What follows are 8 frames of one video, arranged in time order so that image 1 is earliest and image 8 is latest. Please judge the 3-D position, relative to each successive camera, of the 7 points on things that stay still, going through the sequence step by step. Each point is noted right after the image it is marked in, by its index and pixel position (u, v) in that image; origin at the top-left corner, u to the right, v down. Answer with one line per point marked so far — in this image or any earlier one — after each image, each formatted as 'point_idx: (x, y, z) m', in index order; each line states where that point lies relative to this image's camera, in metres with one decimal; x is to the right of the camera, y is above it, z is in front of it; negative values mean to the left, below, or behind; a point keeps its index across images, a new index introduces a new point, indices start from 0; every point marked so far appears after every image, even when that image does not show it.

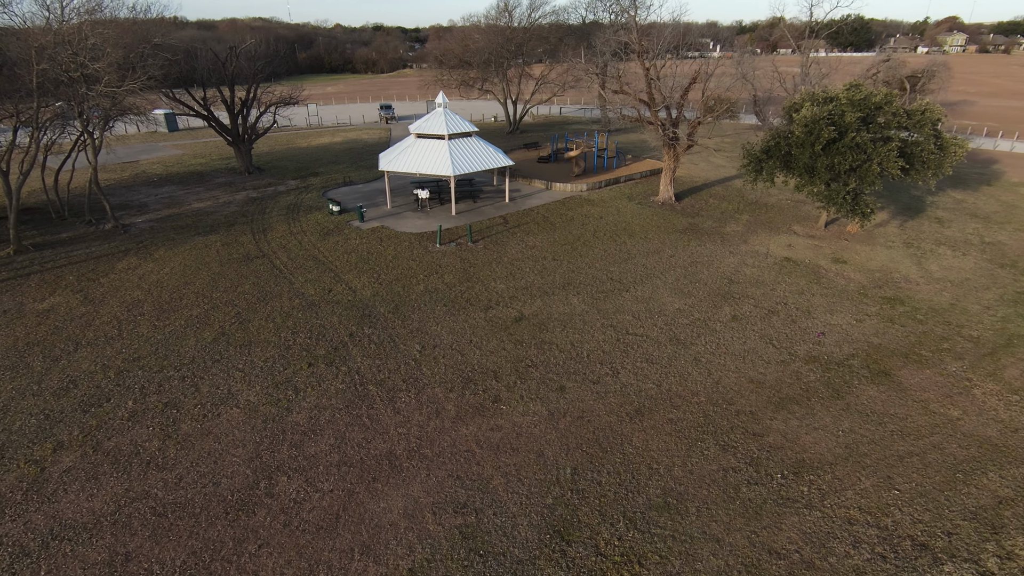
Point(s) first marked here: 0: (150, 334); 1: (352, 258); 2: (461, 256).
0: (-9.2, -1.2, +14.7) m
1: (-5.2, +1.0, +18.7) m
2: (-1.6, +1.0, +18.7) m
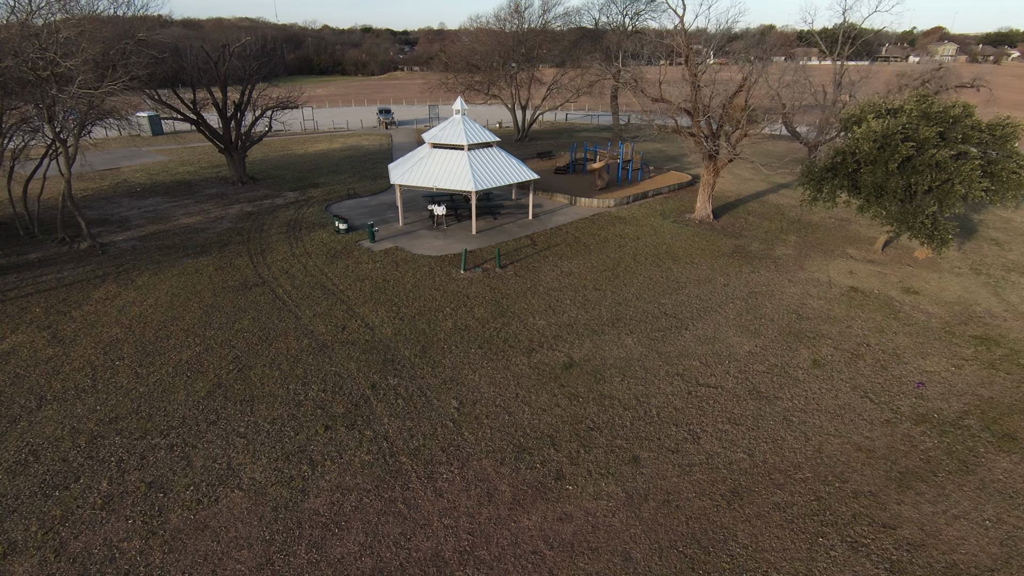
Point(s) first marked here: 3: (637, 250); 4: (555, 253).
0: (-8.1, -2.0, +12.2) m
1: (-4.1, 0.0, +16.4) m
2: (-0.6, 0.0, +16.5) m
3: (+4.1, +1.3, +19.2) m
4: (+1.4, +1.1, +18.6) m
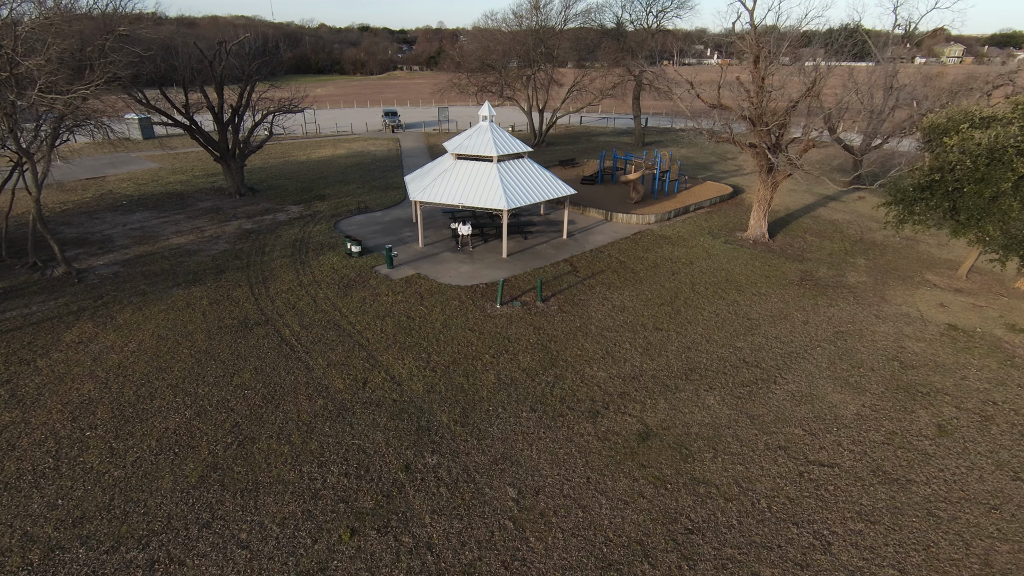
0: (-6.9, -3.0, +9.7) m
1: (-3.0, -0.9, +13.9) m
2: (+0.6, -0.9, +14.0) m
3: (+5.3, +0.3, +16.8) m
4: (+2.5, +0.1, +16.2) m
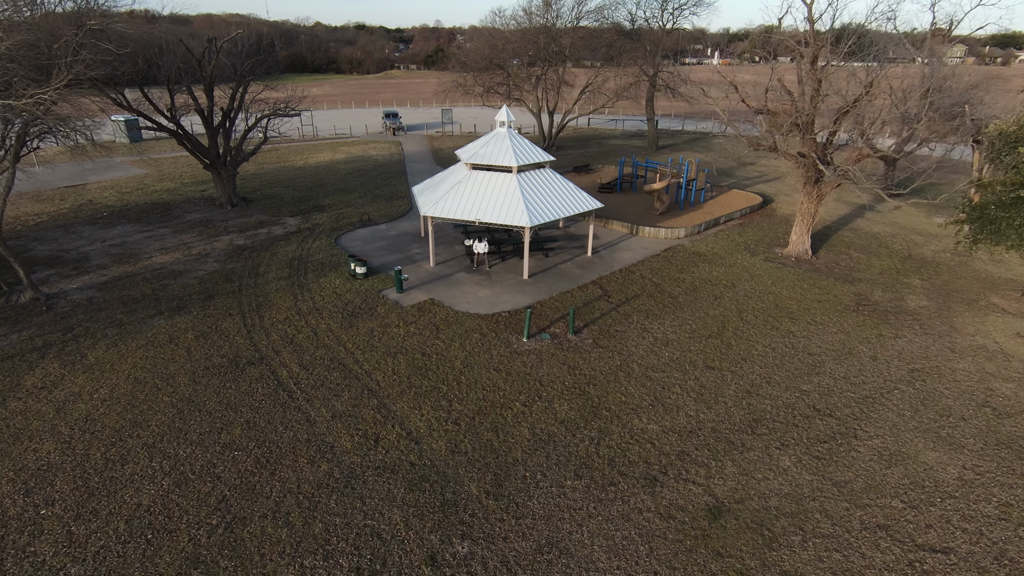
0: (-6.2, -3.7, +7.9) m
1: (-2.3, -1.6, +12.1) m
2: (+1.2, -1.6, +12.2) m
3: (+5.9, -0.4, +15.1) m
4: (+3.2, -0.6, +14.4) m
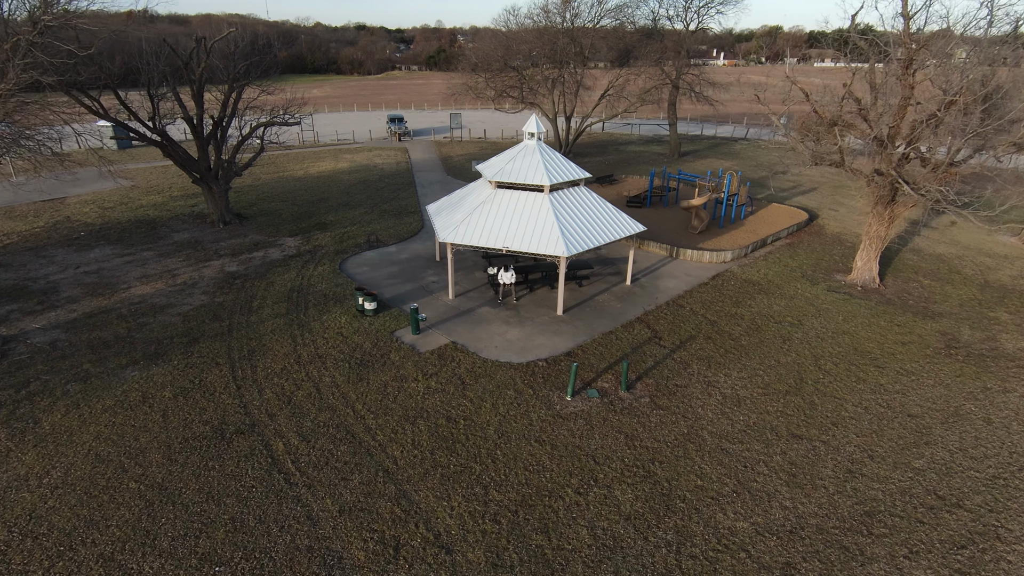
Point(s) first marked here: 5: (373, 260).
0: (-5.4, -4.6, +5.7) m
1: (-1.5, -2.5, +9.9) m
2: (+2.0, -2.5, +10.1) m
3: (+6.7, -1.3, +12.9) m
4: (+3.9, -1.5, +12.3) m
5: (-4.1, +0.8, +17.1) m
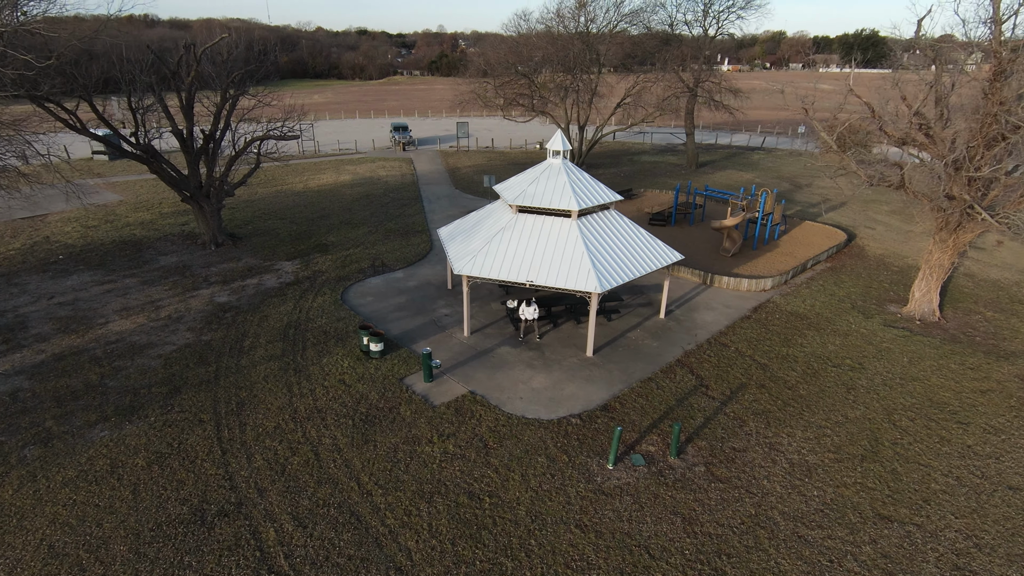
0: (-4.9, -5.4, +4.1) m
1: (-1.0, -3.3, +8.3) m
2: (+2.5, -3.3, +8.5) m
3: (+7.2, -2.1, +11.3) m
4: (+4.5, -2.3, +10.7) m
5: (-3.6, 0.0, +15.5) m
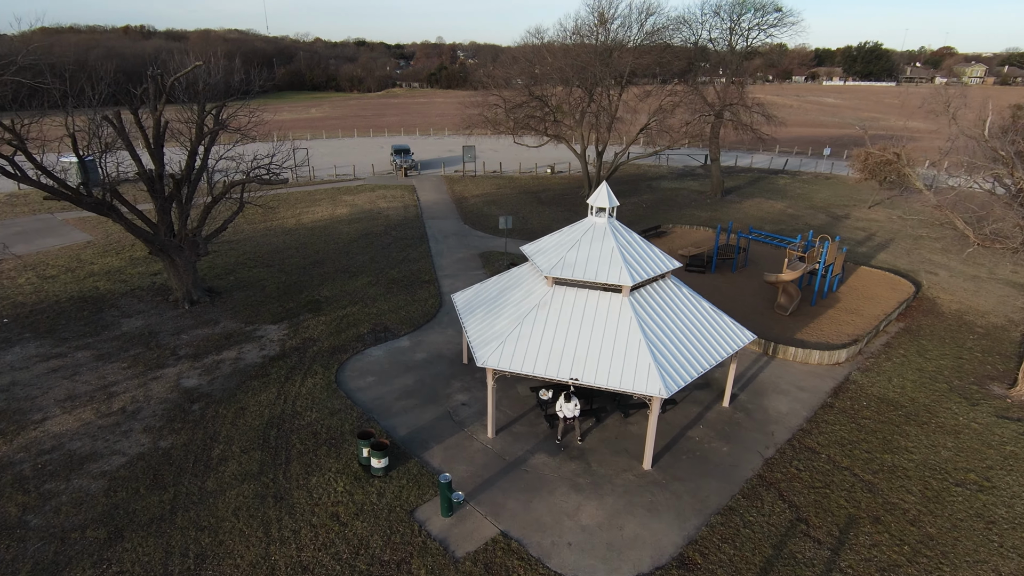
0: (-4.2, -6.9, +1.4) m
1: (-0.3, -4.9, +5.7) m
2: (+3.2, -4.9, +5.9) m
3: (+7.9, -3.8, +8.7) m
4: (+5.1, -3.9, +8.1) m
5: (-3.0, -1.7, +12.9) m
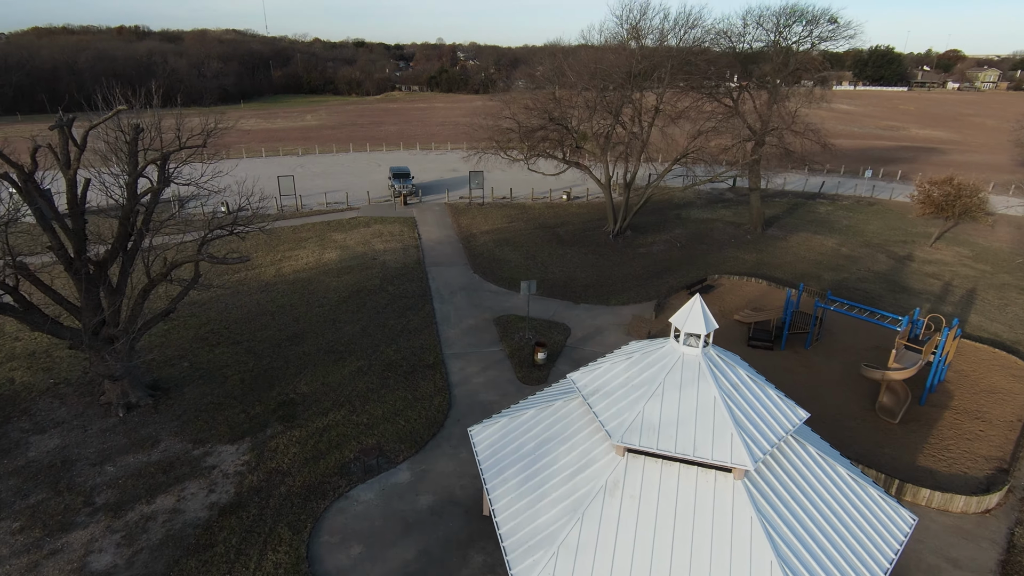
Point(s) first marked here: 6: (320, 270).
0: (-3.6, -9.0, -2.1) m
1: (+0.3, -7.0, +2.2) m
2: (+3.8, -7.0, +2.3) m
3: (+8.5, -5.9, +5.2) m
4: (+5.8, -6.0, +4.6) m
5: (-2.3, -3.8, +9.4) m
6: (-6.6, +0.6, +19.7) m
